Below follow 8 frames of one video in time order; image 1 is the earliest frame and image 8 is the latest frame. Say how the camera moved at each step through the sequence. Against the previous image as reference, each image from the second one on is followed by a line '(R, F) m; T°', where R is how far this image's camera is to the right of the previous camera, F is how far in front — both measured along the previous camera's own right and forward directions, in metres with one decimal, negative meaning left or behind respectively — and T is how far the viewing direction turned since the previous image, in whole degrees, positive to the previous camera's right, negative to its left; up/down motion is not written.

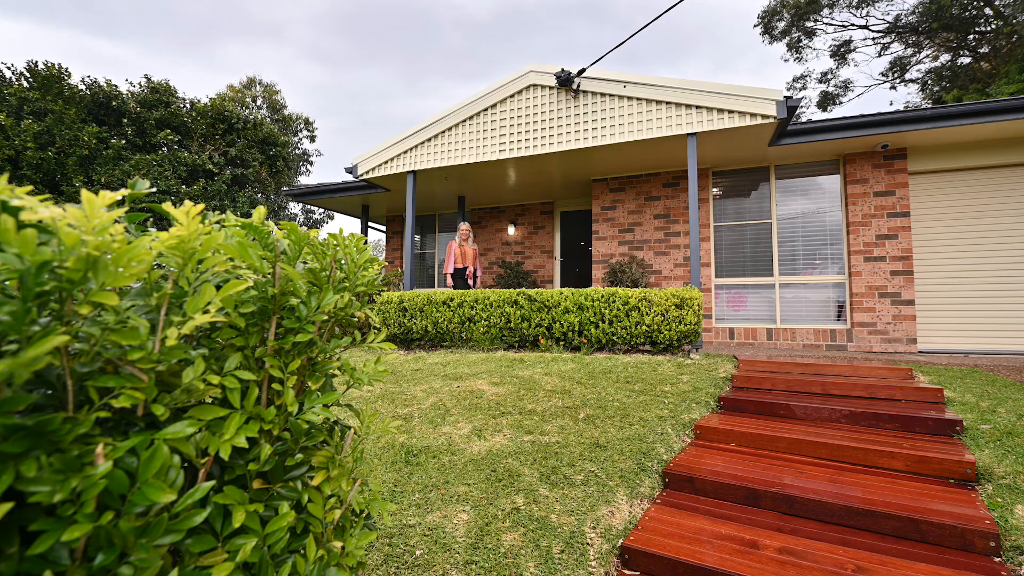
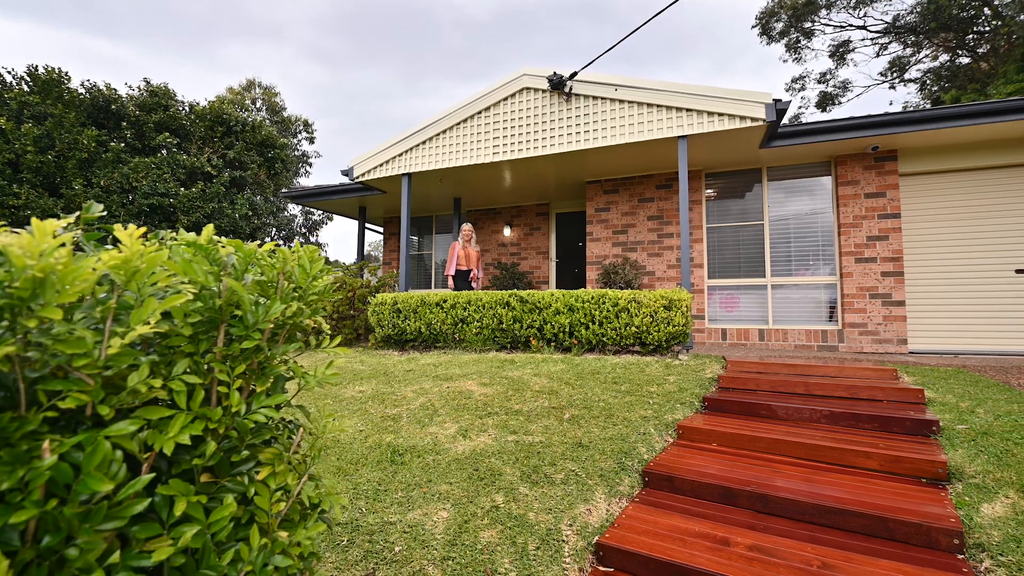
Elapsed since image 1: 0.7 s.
(+0.1, -0.1) m; 0°
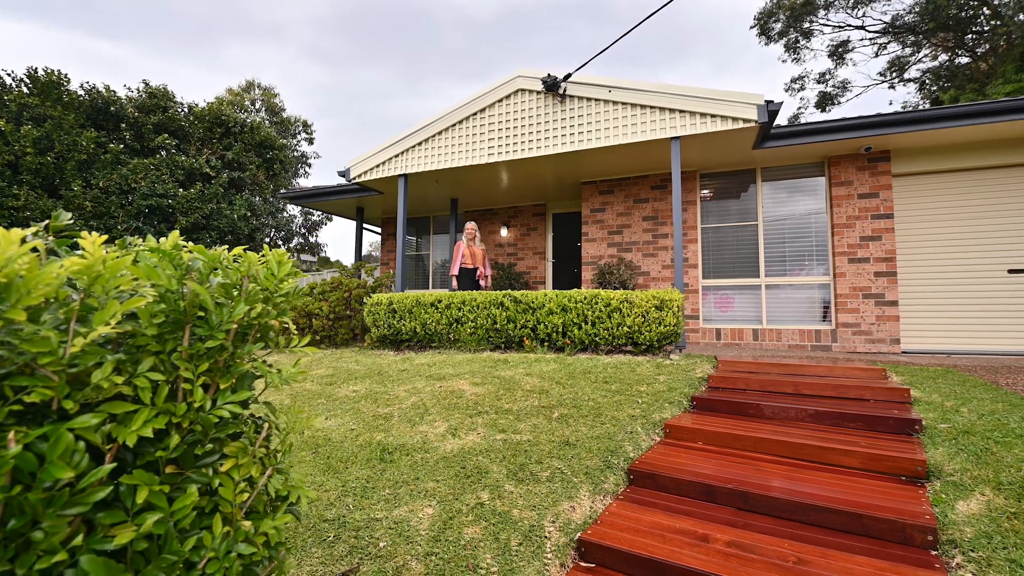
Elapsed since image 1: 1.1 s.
(+0.1, 0.0) m; 0°
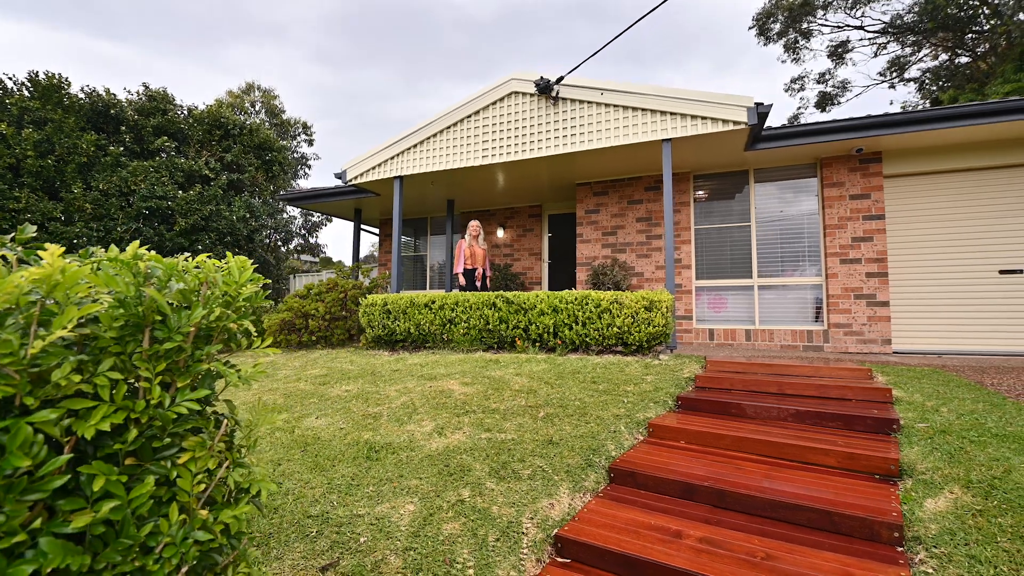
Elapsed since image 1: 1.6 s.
(+0.1, -0.1) m; 0°
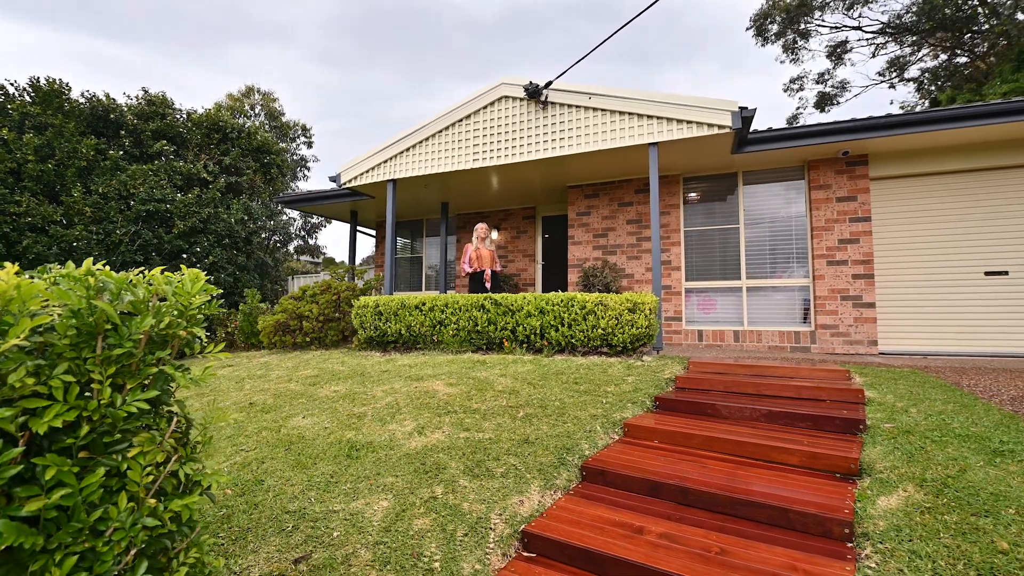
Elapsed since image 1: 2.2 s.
(+0.2, -0.1) m; 0°
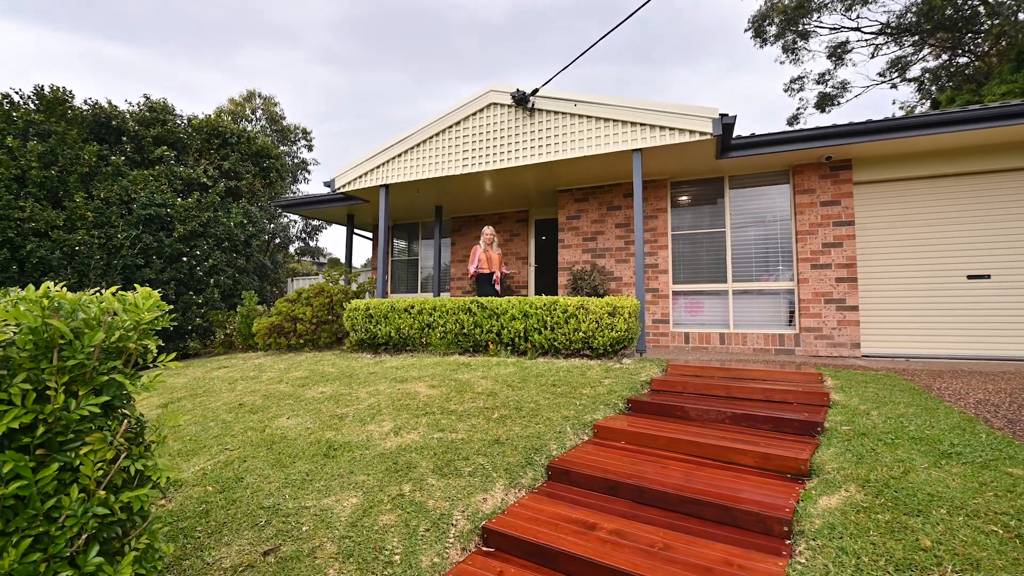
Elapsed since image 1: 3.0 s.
(+0.2, -0.1) m; -1°
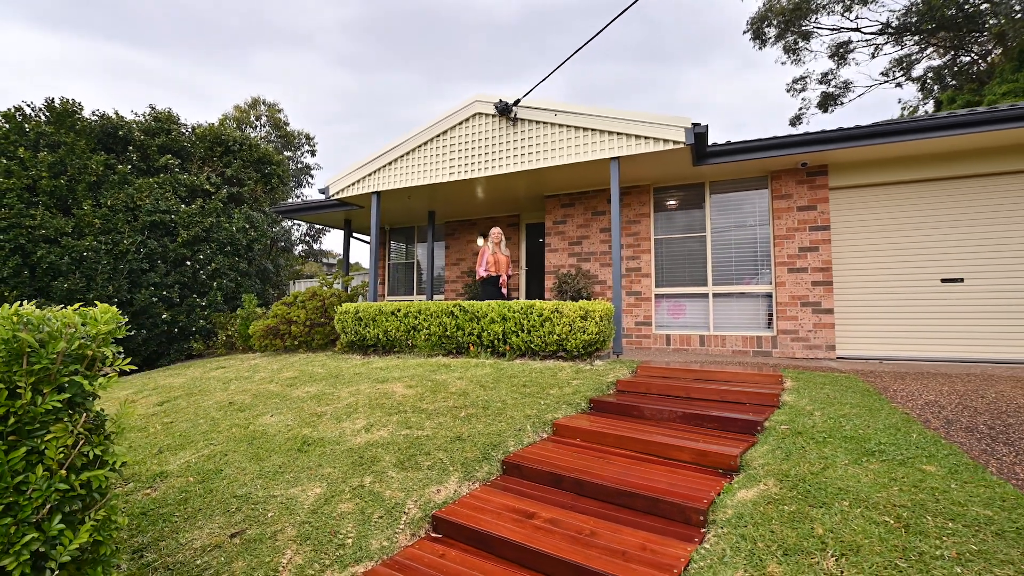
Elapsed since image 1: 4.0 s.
(+0.4, -0.2) m; -1°
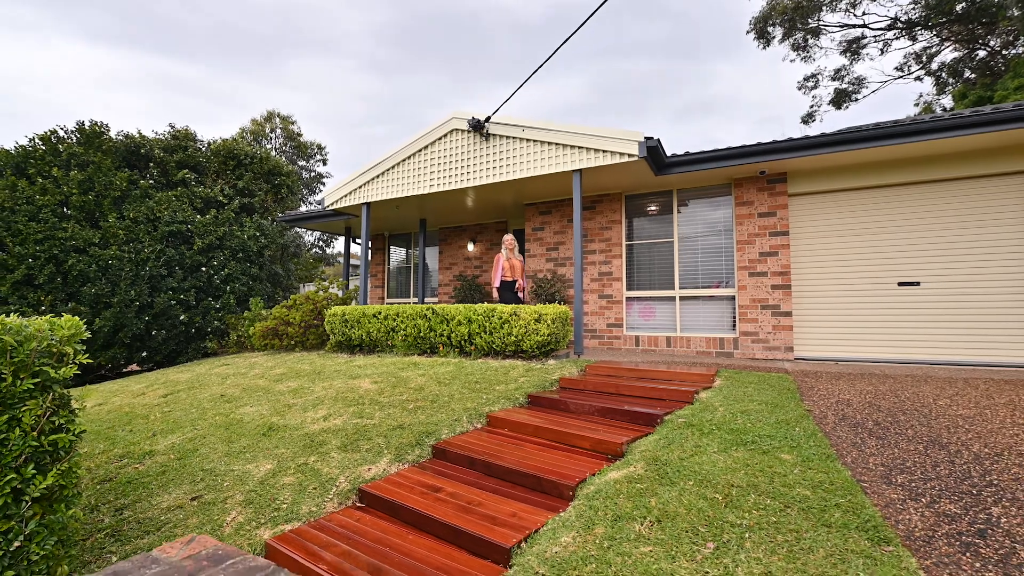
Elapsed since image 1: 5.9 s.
(+0.8, -0.4) m; -3°
